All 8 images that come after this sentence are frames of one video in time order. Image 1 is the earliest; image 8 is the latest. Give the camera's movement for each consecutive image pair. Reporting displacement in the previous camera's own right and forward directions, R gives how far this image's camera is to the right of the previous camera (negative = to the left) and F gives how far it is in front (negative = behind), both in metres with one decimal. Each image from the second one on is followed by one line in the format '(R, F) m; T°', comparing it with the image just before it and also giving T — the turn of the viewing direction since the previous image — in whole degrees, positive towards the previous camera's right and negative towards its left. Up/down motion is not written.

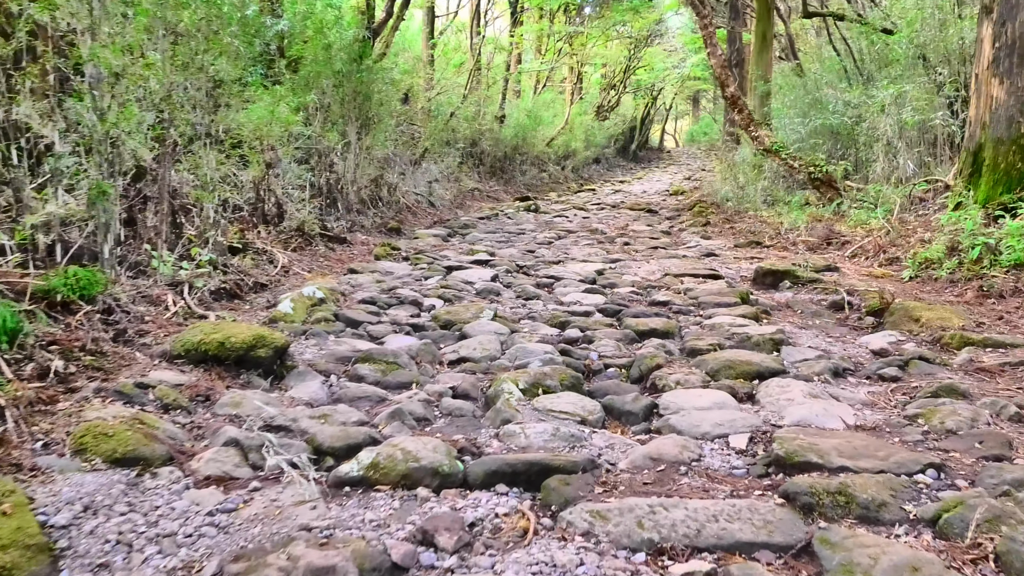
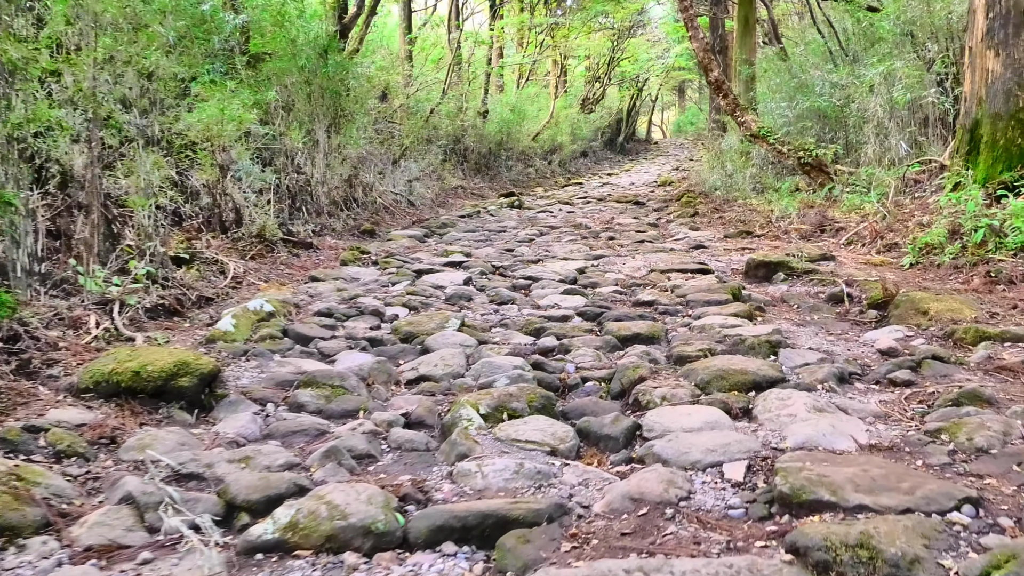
(+0.1, +0.4) m; +1°
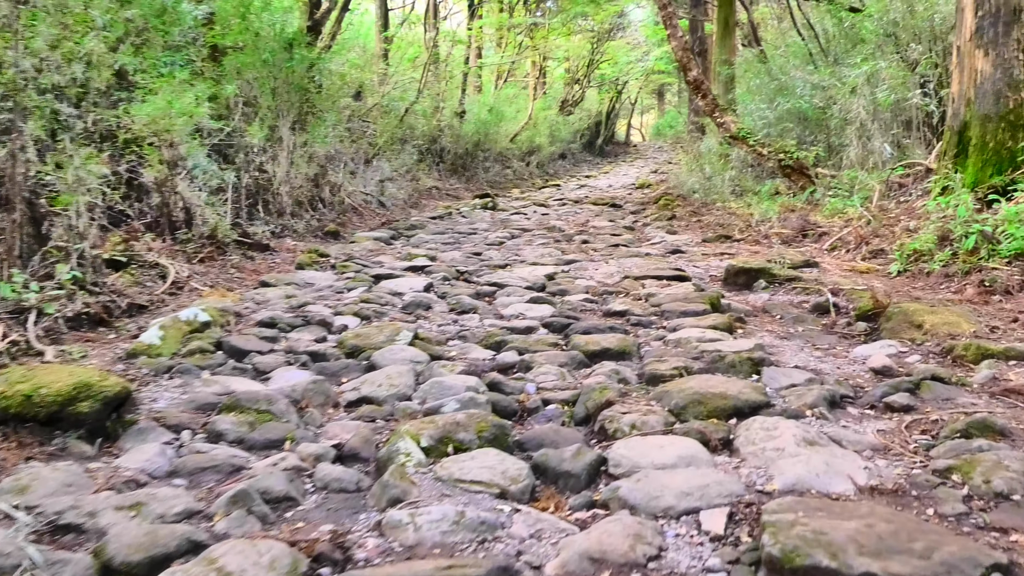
(+0.1, +0.3) m; +2°
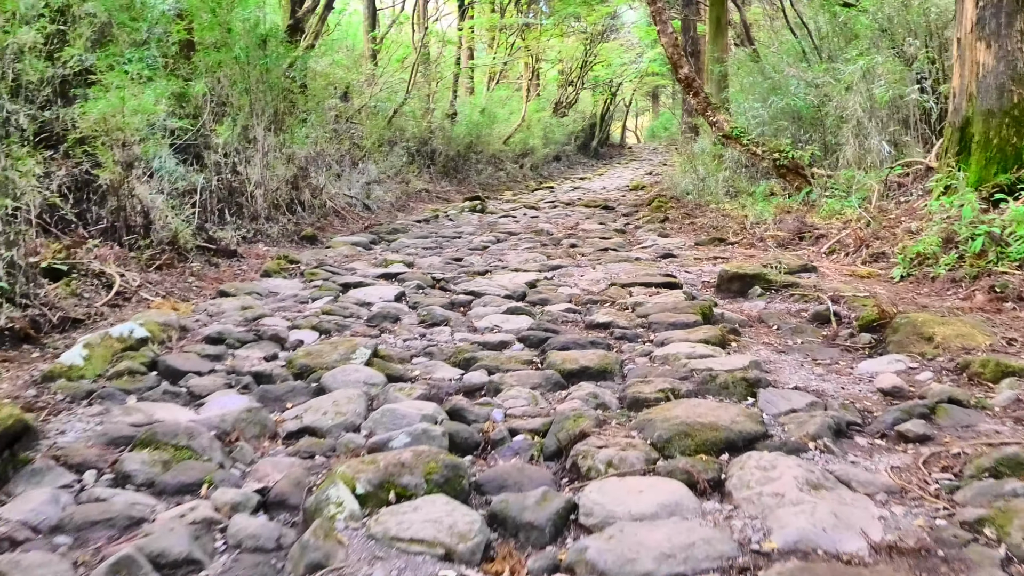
(+0.1, +0.3) m; 0°
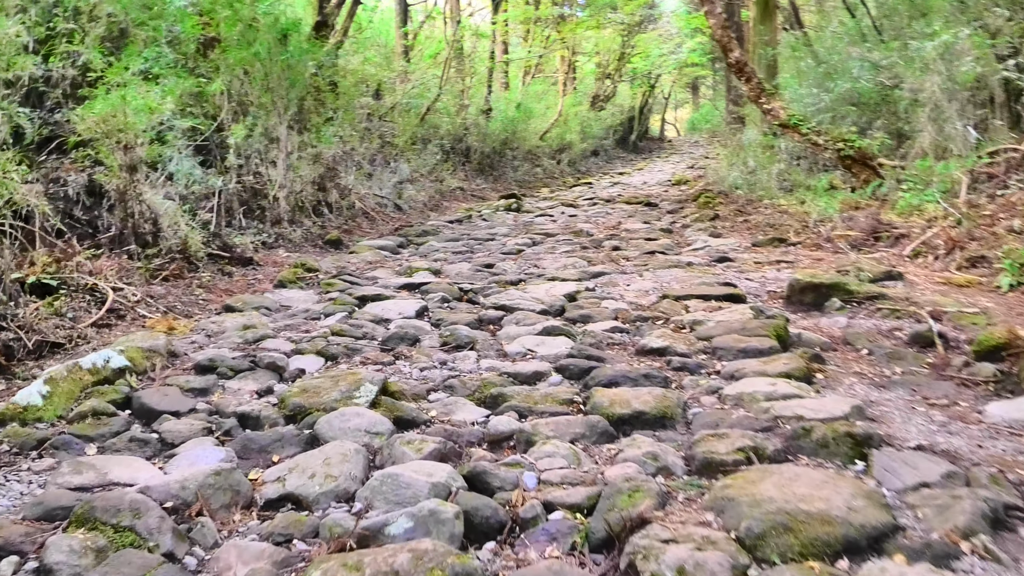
(0.0, +0.5) m; -3°
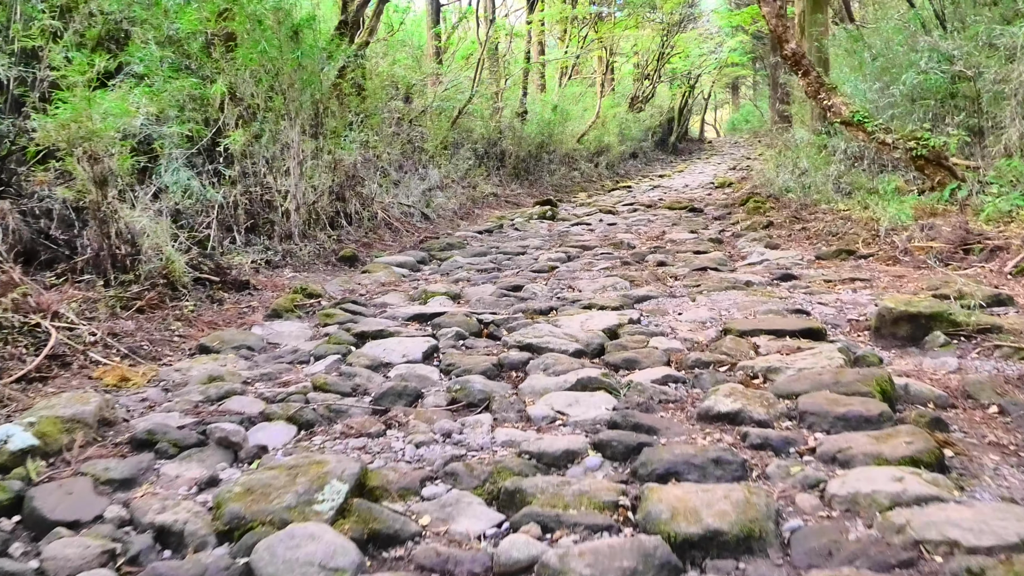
(0.0, +0.7) m; -3°
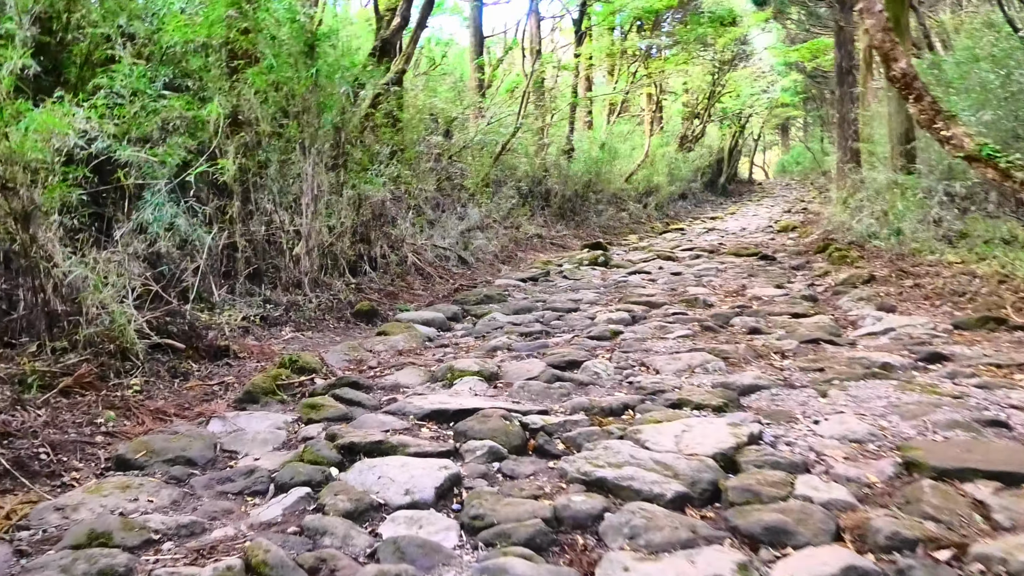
(-0.1, +1.1) m; -3°
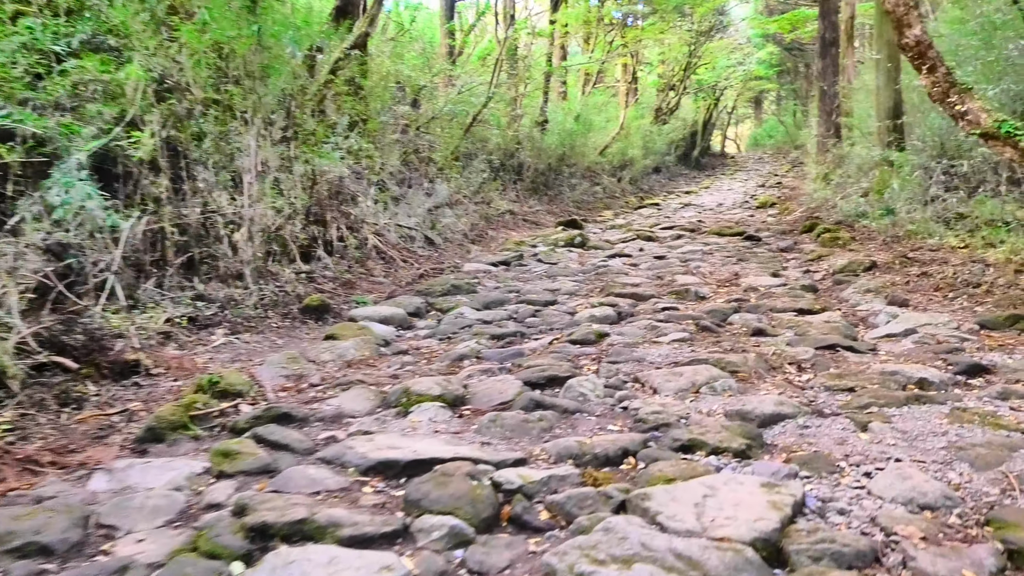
(0.0, +0.6) m; +2°
